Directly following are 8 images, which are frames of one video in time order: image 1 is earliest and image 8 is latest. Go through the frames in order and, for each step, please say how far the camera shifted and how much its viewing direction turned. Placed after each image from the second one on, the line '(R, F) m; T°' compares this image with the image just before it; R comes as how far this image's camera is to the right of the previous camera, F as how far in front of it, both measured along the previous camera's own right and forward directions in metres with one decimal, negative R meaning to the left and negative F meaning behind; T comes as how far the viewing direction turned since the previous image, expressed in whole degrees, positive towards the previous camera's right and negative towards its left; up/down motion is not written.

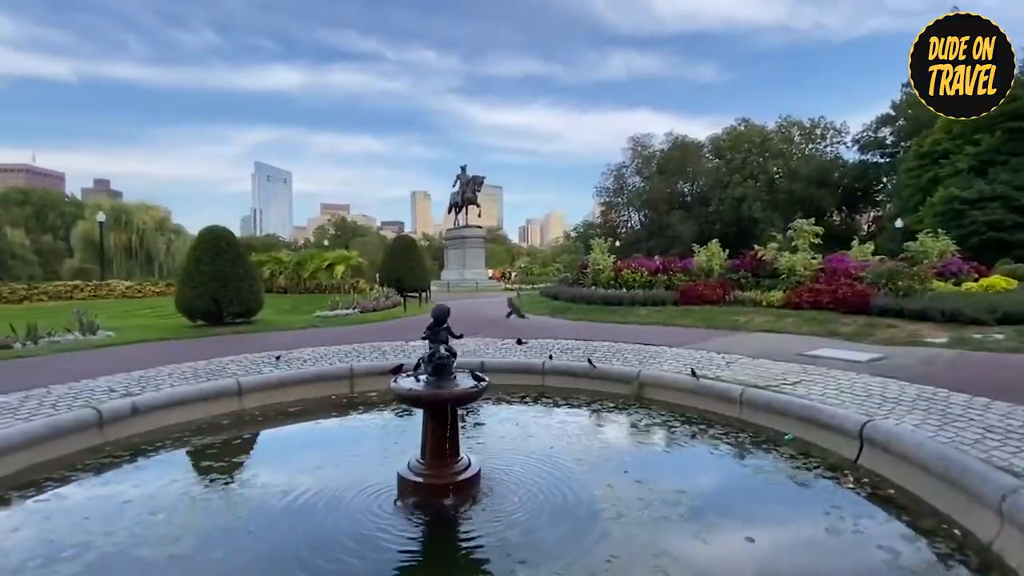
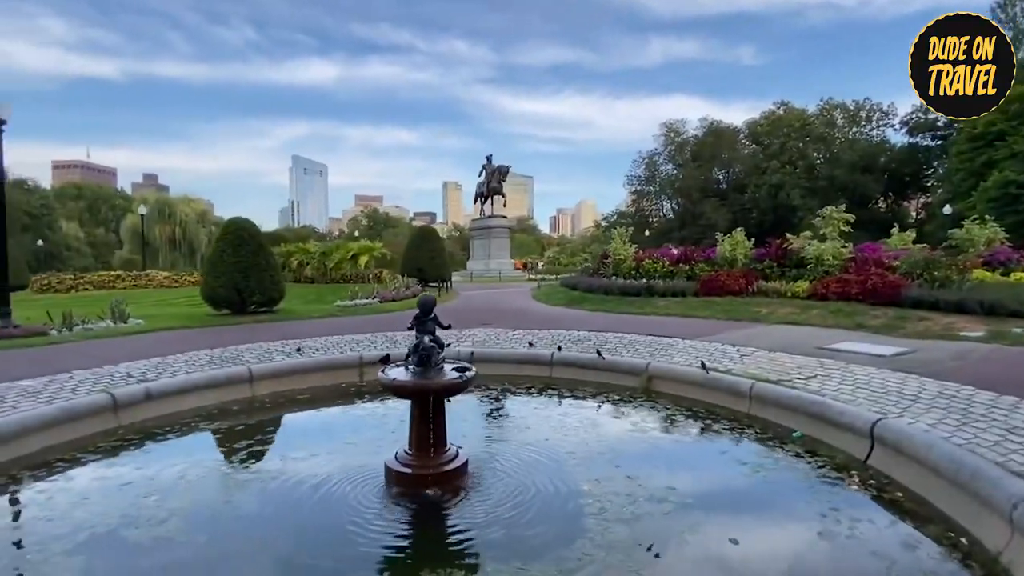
(+0.4, +0.1) m; -4°
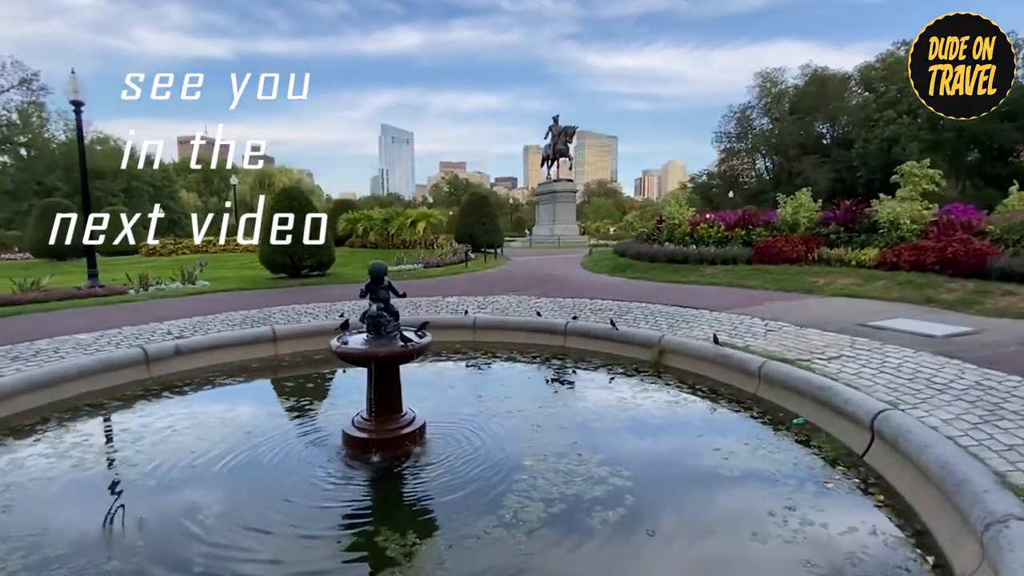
(+1.1, +0.3) m; -9°
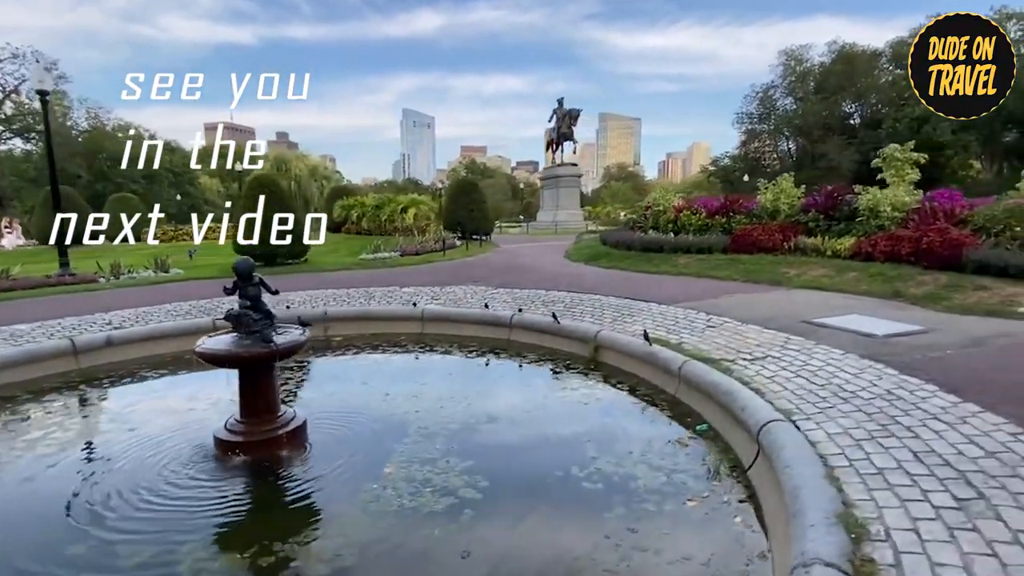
(+1.3, +0.3) m; -2°
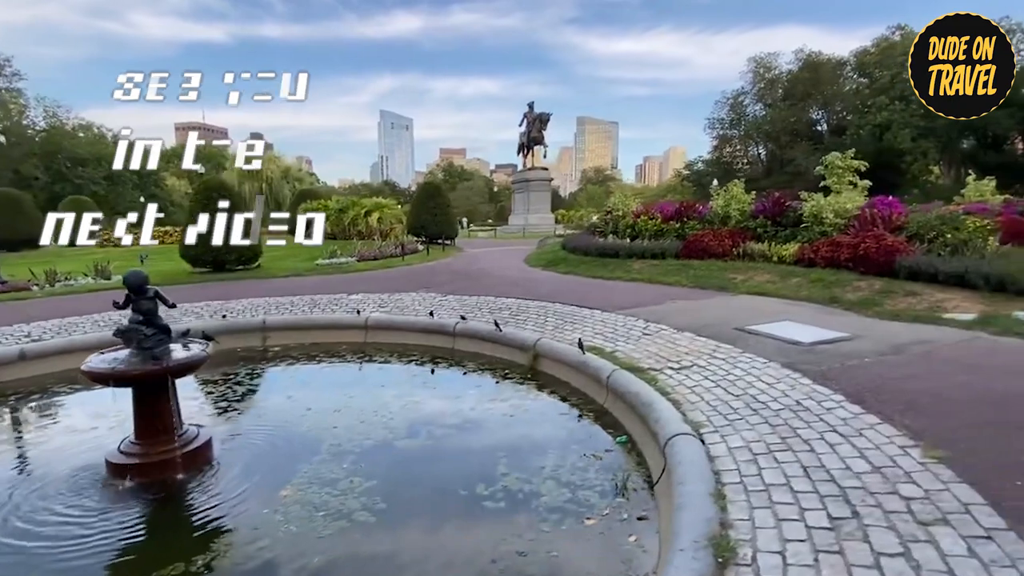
(+0.6, +0.1) m; +2°
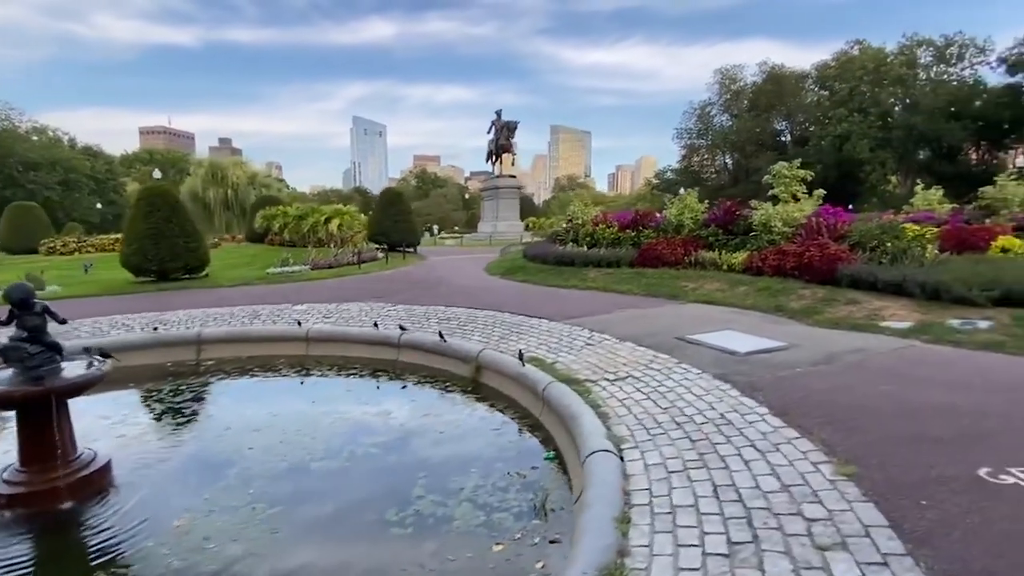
(+0.5, +0.2) m; +3°
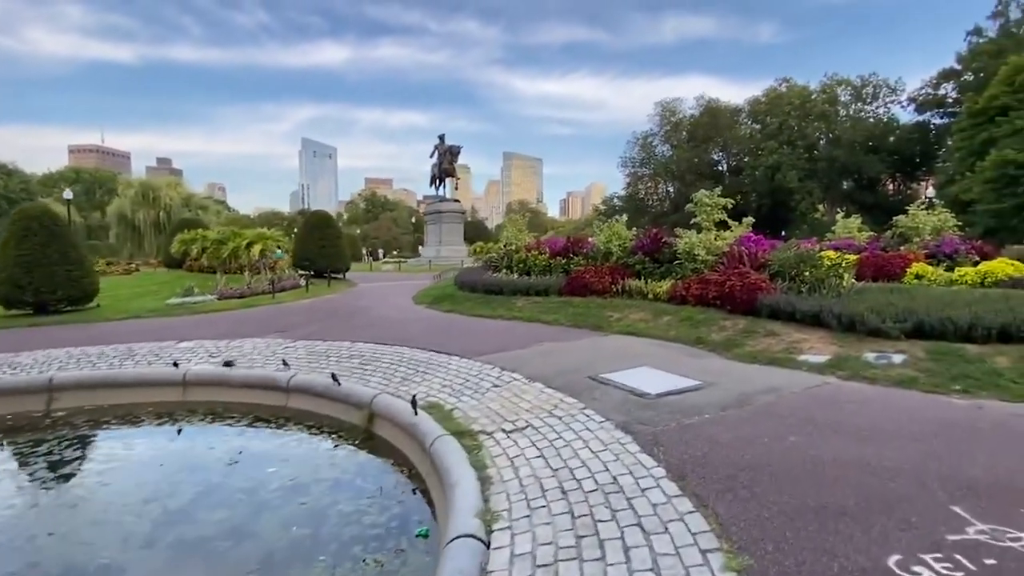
(+0.7, +0.6) m; +5°
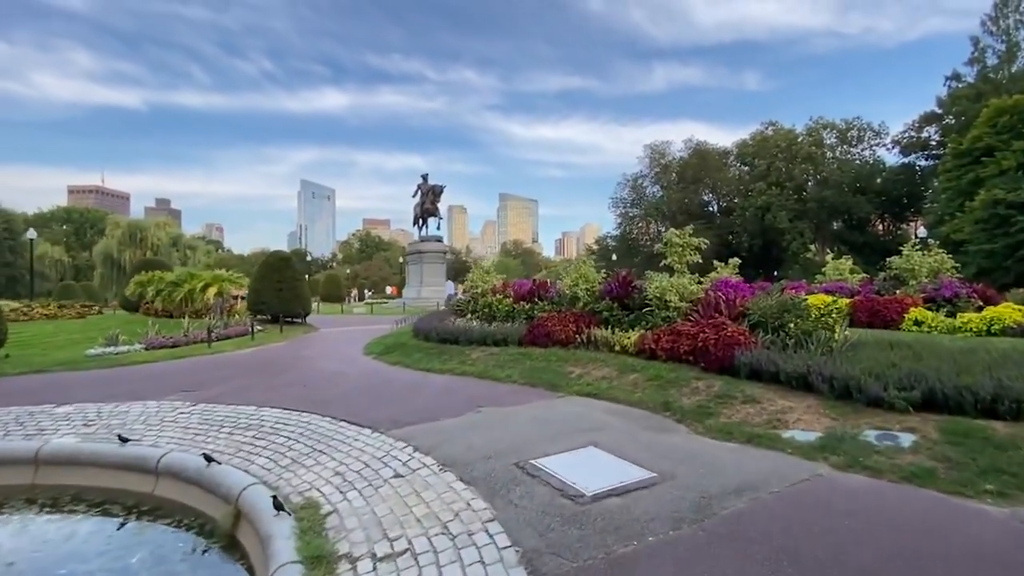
(+0.8, +1.1) m; 0°
